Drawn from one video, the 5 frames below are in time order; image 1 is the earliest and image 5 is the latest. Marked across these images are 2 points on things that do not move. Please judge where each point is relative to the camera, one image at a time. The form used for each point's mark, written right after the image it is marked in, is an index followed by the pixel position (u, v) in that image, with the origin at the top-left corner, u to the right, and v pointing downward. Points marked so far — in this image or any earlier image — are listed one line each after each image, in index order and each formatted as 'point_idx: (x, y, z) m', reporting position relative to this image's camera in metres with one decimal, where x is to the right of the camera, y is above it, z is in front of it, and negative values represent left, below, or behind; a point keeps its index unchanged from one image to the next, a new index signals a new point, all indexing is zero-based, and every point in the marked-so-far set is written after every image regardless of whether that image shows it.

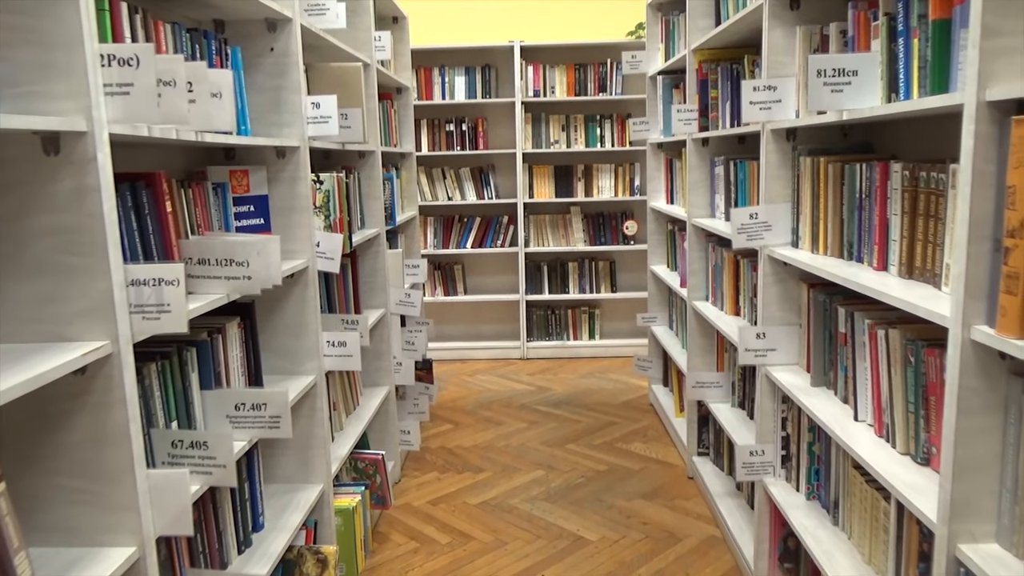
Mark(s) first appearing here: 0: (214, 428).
0: (-0.7, -0.3, +1.7) m
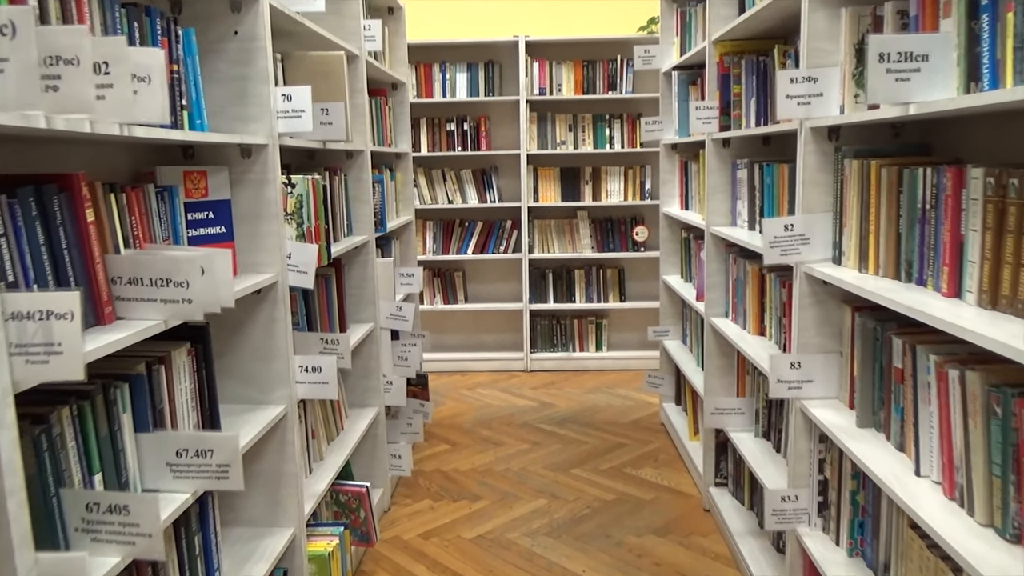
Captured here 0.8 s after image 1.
0: (-0.7, -0.4, +1.4) m
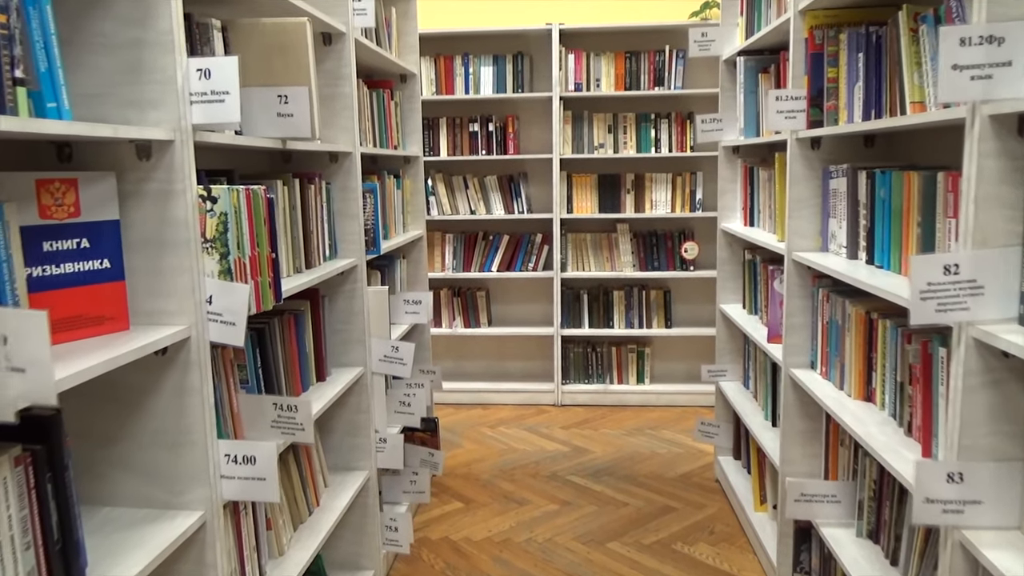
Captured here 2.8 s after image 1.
0: (-0.7, -0.5, +0.9) m
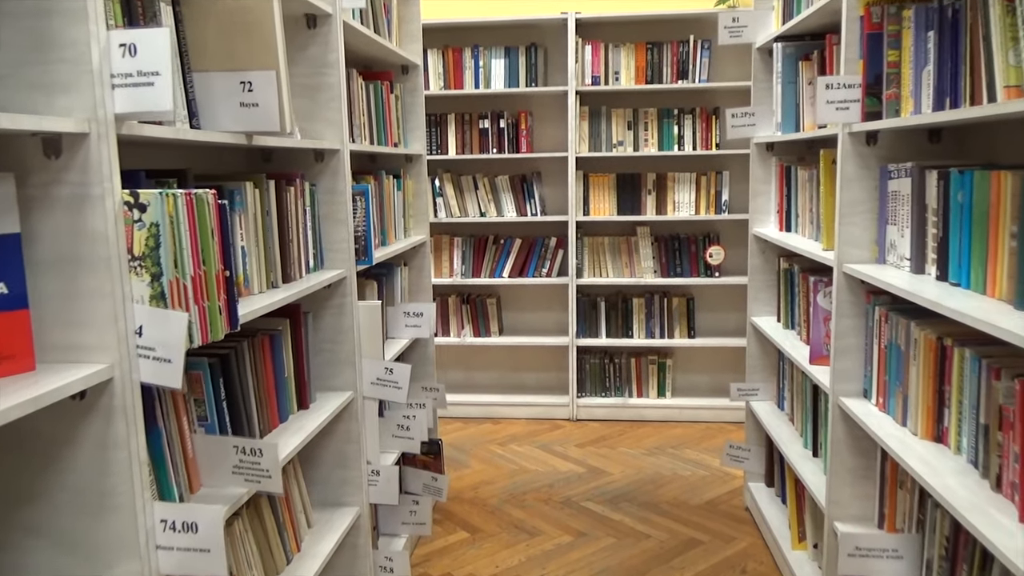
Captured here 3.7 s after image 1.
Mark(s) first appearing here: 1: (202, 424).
0: (-0.7, -0.5, +0.6) m
1: (-0.6, -0.3, +1.5) m
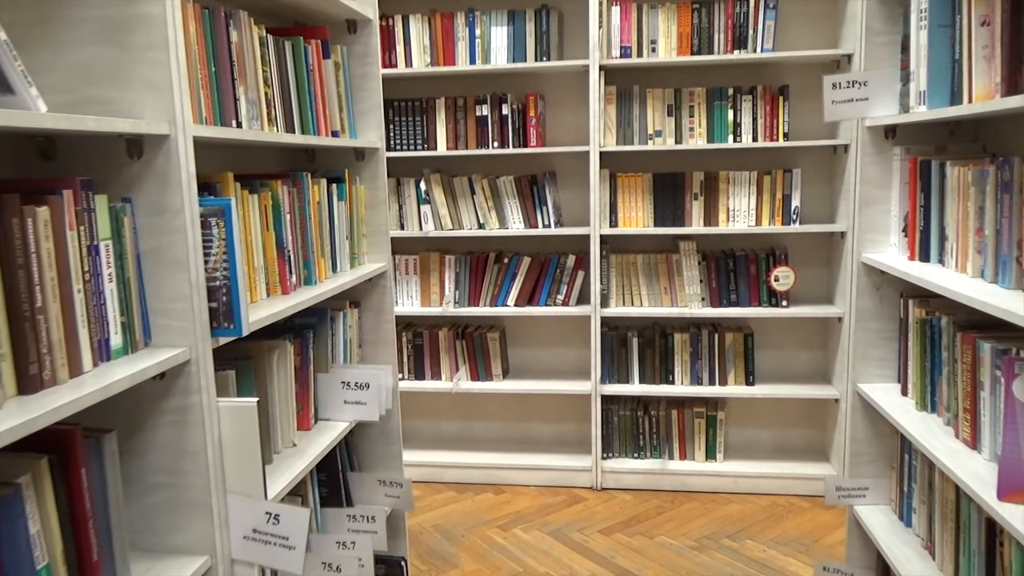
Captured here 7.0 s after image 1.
0: (-0.8, -0.6, -0.3) m
1: (-0.7, -0.4, +0.6) m
